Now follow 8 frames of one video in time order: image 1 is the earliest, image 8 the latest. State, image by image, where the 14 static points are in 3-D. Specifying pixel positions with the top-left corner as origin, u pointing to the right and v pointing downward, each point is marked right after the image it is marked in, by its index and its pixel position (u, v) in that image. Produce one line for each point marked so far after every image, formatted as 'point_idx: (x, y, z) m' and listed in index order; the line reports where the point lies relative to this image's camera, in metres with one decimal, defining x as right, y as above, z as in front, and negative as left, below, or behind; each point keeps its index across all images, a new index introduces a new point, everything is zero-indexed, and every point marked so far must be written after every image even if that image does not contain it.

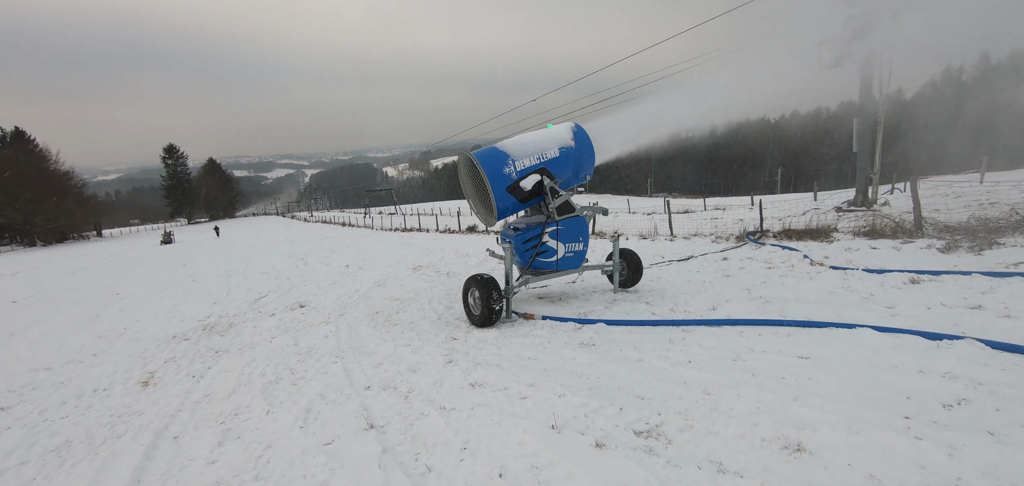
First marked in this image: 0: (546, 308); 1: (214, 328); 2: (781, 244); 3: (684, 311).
0: (+0.5, -0.9, +6.3) m
1: (-4.7, -1.4, +7.3) m
2: (+6.2, 0.0, +10.5) m
3: (+2.2, -0.9, +5.8) m
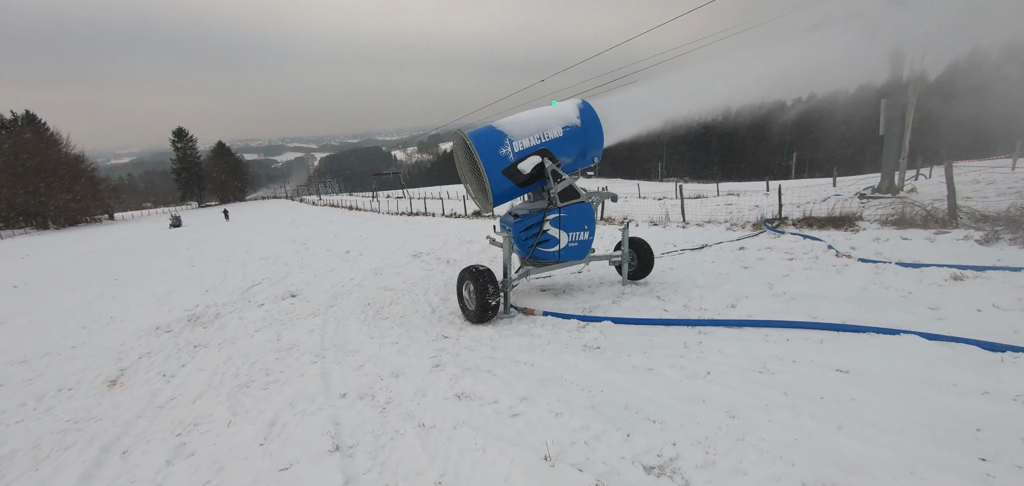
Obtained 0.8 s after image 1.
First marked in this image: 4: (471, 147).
0: (+0.5, -0.7, +5.8) m
1: (-4.7, -1.2, +7.0) m
2: (+6.2, +0.2, +9.9) m
3: (+2.2, -0.8, +5.3) m
4: (-0.6, +1.2, +5.6) m
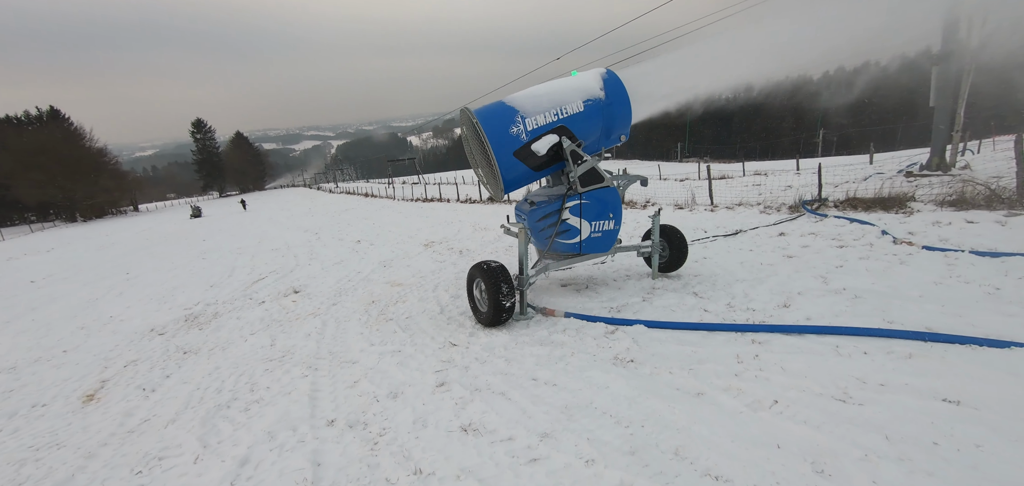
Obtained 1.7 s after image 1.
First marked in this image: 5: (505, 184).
0: (+0.7, -0.6, +5.2) m
1: (-4.5, -1.1, +6.6) m
2: (+6.6, +0.5, +9.0) m
3: (+2.3, -0.7, +4.6) m
4: (-0.4, +1.2, +4.9) m
5: (-0.1, +0.7, +5.1) m
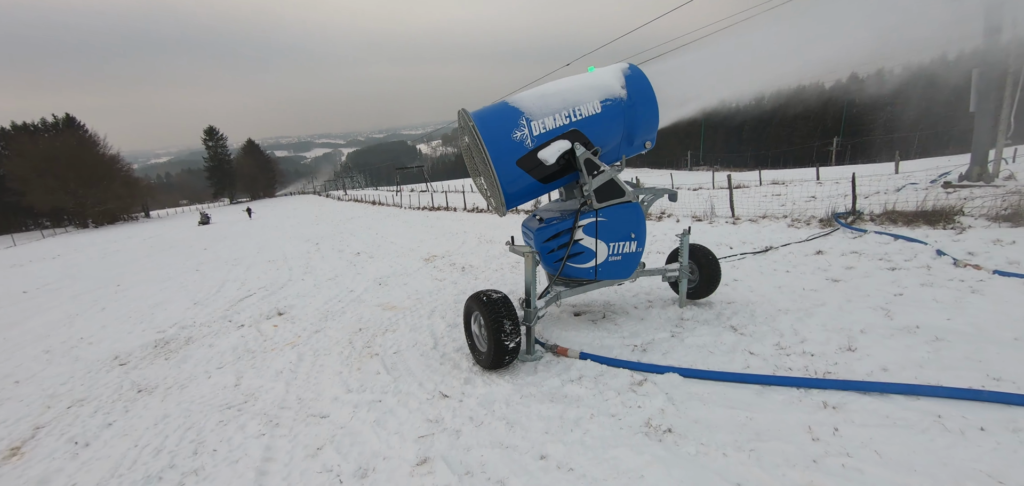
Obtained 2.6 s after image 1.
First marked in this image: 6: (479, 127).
0: (+0.7, -0.9, +4.4) m
1: (-4.4, -1.3, +5.9) m
2: (+6.7, +0.2, +8.2) m
3: (+2.4, -0.9, +3.8) m
4: (-0.4, +1.0, +4.2) m
5: (-0.1, +0.4, +4.3) m
6: (-0.3, +1.0, +4.2) m
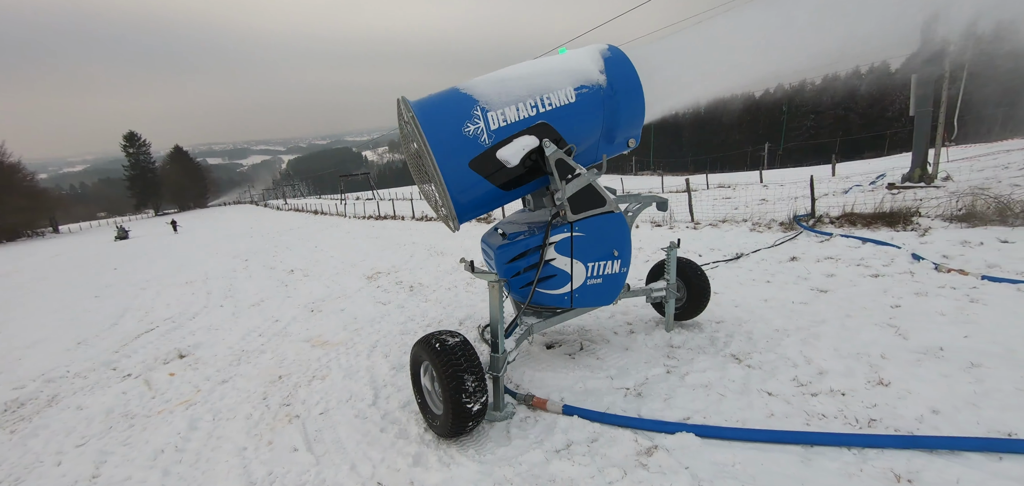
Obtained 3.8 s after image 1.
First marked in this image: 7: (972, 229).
0: (+0.4, -1.0, +3.6) m
1: (-4.8, -1.6, +4.5) m
2: (+5.9, +0.1, +8.0) m
3: (+2.1, -1.0, +3.1) m
4: (-0.7, +0.8, +3.3) m
5: (-0.4, +0.3, +3.4) m
6: (-0.7, +0.9, +3.3) m
7: (+7.5, +0.2, +7.5) m
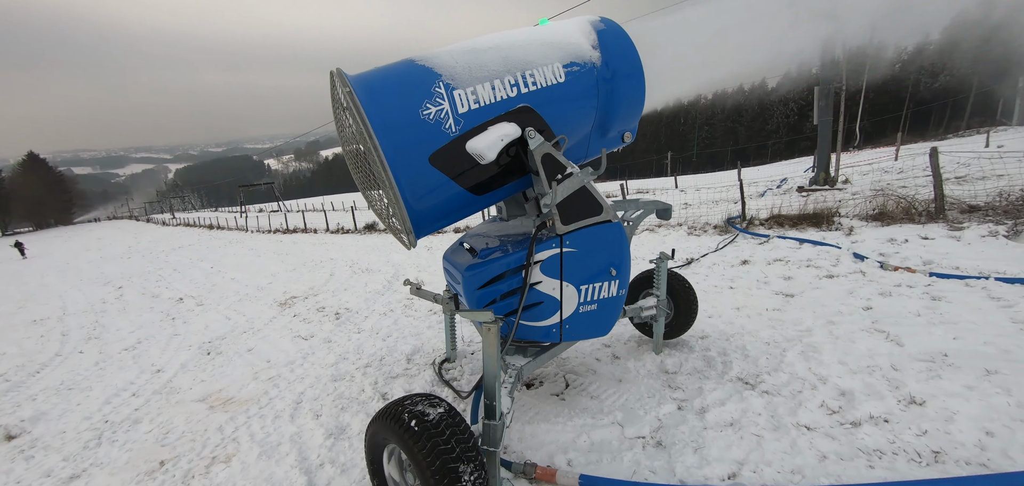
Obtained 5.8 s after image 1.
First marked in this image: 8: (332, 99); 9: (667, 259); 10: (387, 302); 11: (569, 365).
0: (+0.3, -1.1, +2.8) m
1: (-5.0, -1.9, +2.8) m
2: (+4.9, +0.1, +8.1) m
3: (+2.1, -1.0, +2.7) m
4: (-0.8, +0.7, +2.4) m
5: (-0.5, +0.1, +2.6) m
6: (-0.8, +0.7, +2.4) m
7: (+6.5, +0.3, +8.0) m
8: (-1.0, +0.8, +2.7) m
9: (+1.2, -0.1, +3.7) m
10: (-1.7, -0.8, +6.4) m
11: (+0.5, -1.0, +3.7) m
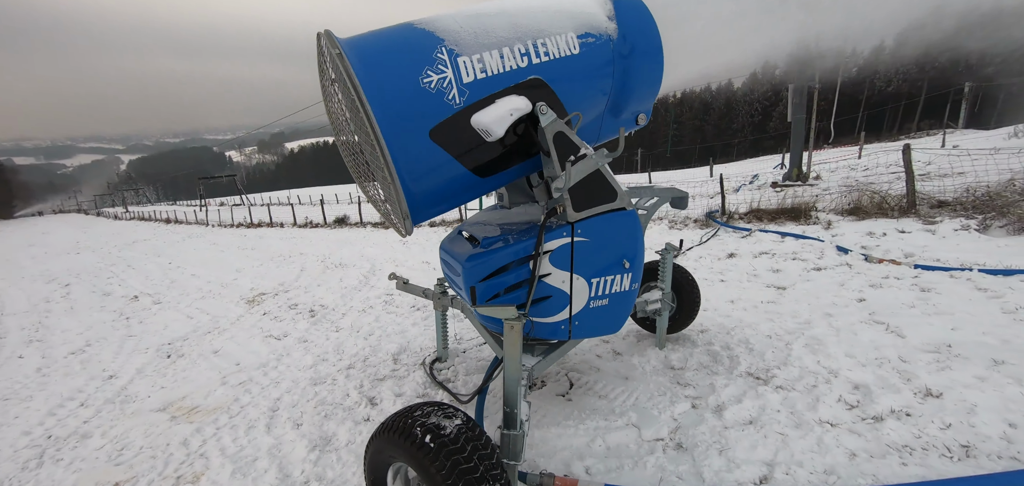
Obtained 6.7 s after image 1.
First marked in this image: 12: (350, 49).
0: (+0.3, -1.0, +2.6) m
1: (-4.9, -1.8, +2.3) m
2: (+4.6, +0.2, +8.2) m
3: (+2.1, -1.0, +2.6) m
4: (-0.8, +0.8, +2.1) m
5: (-0.5, +0.2, +2.3) m
6: (-0.7, +0.8, +2.1) m
7: (+6.2, +0.4, +8.1) m
8: (-1.0, +0.9, +2.3) m
9: (+1.2, -0.1, +3.5) m
10: (-1.9, -0.7, +6.0) m
11: (+0.4, -0.9, +3.5) m
12: (-0.7, +0.9, +2.2) m
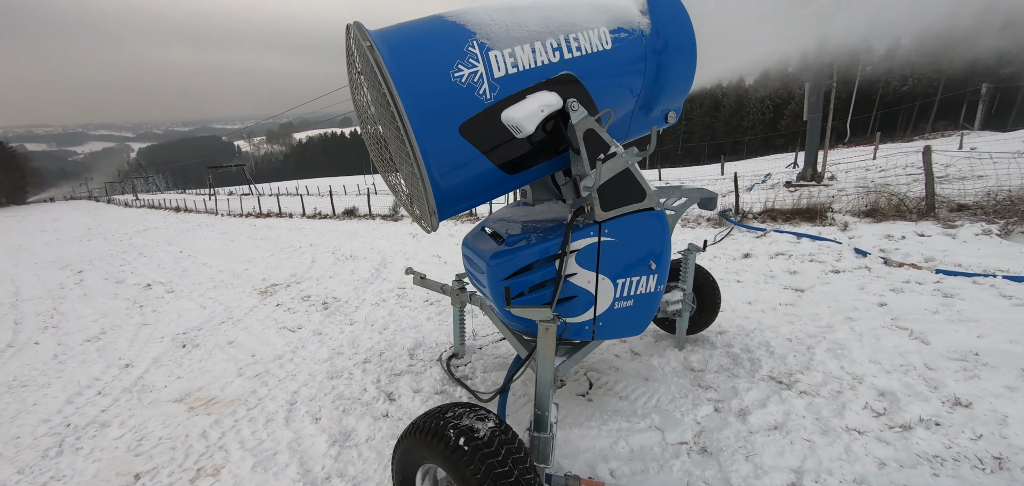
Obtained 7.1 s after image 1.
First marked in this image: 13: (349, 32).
0: (+0.5, -1.0, +2.6) m
1: (-4.8, -1.7, +2.3) m
2: (+4.8, +0.2, +8.1) m
3: (+2.2, -1.0, +2.5) m
4: (-0.6, +0.8, +2.1) m
5: (-0.3, +0.2, +2.3) m
6: (-0.6, +0.8, +2.1) m
7: (+6.4, +0.4, +8.0) m
8: (-0.8, +0.9, +2.3) m
9: (+1.4, -0.1, +3.4) m
10: (-1.7, -0.6, +6.0) m
11: (+0.6, -0.9, +3.4) m
12: (-0.6, +0.9, +2.1) m
13: (-0.8, +1.0, +2.2) m
